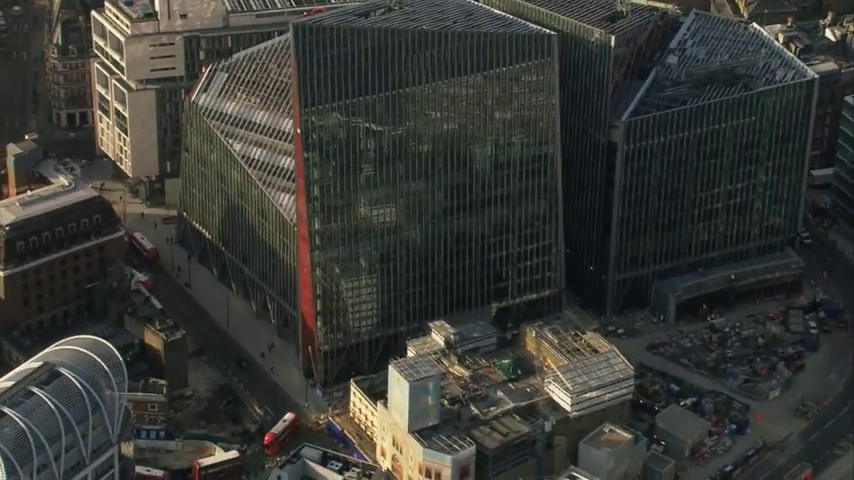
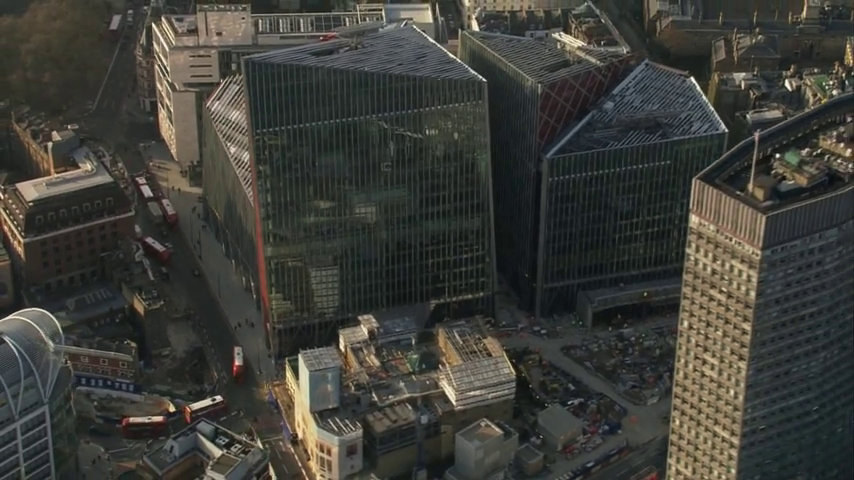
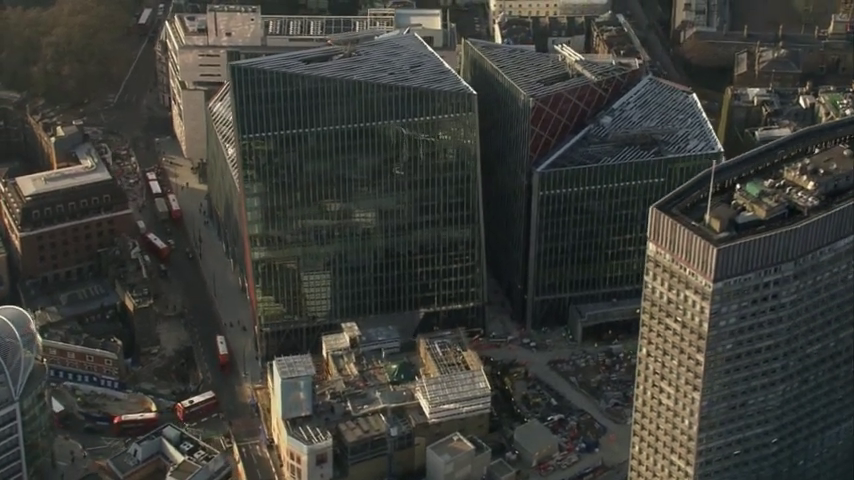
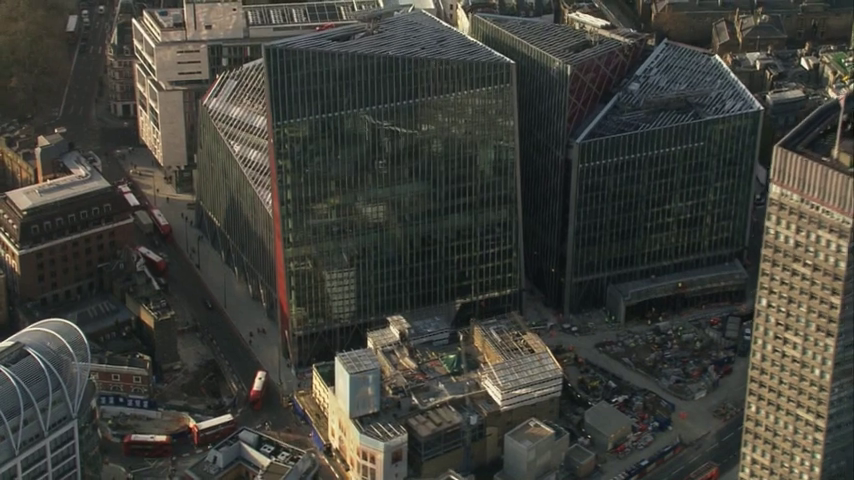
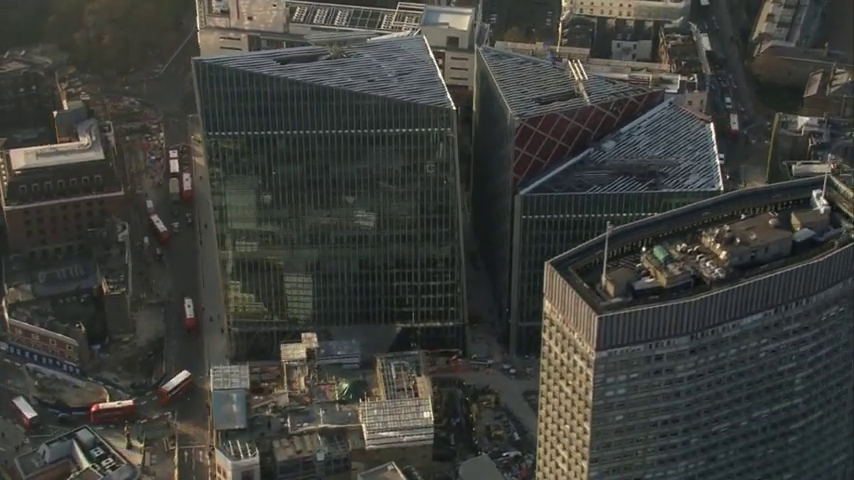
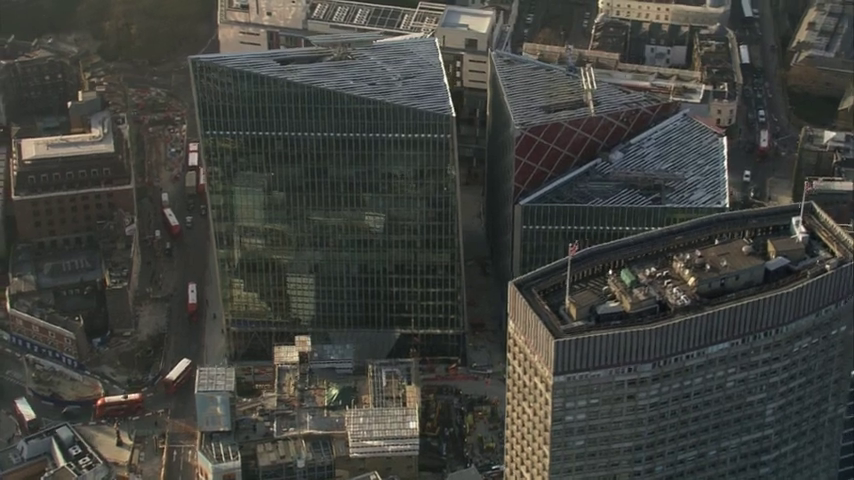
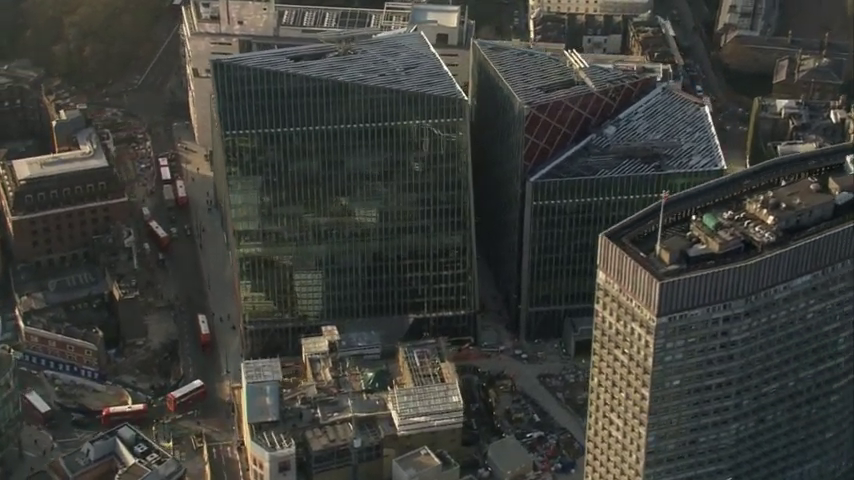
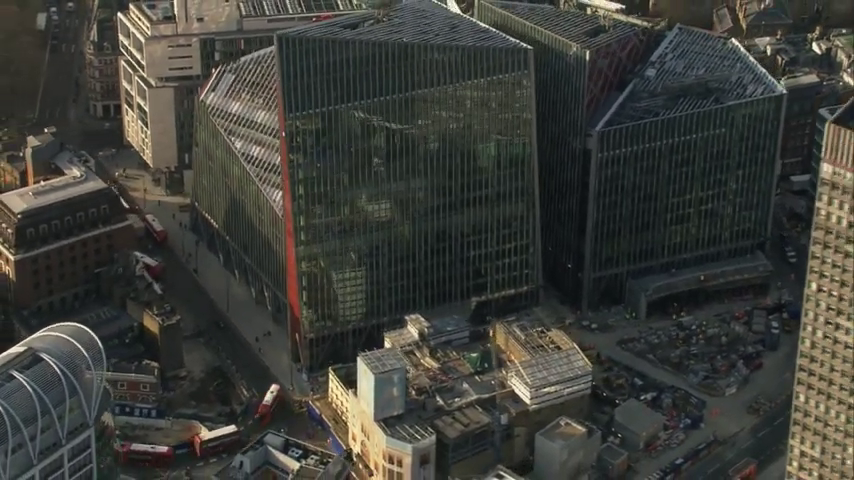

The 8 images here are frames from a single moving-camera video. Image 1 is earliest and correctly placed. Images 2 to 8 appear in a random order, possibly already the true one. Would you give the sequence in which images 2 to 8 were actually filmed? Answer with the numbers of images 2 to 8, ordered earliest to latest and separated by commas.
8, 4, 2, 3, 7, 5, 6
